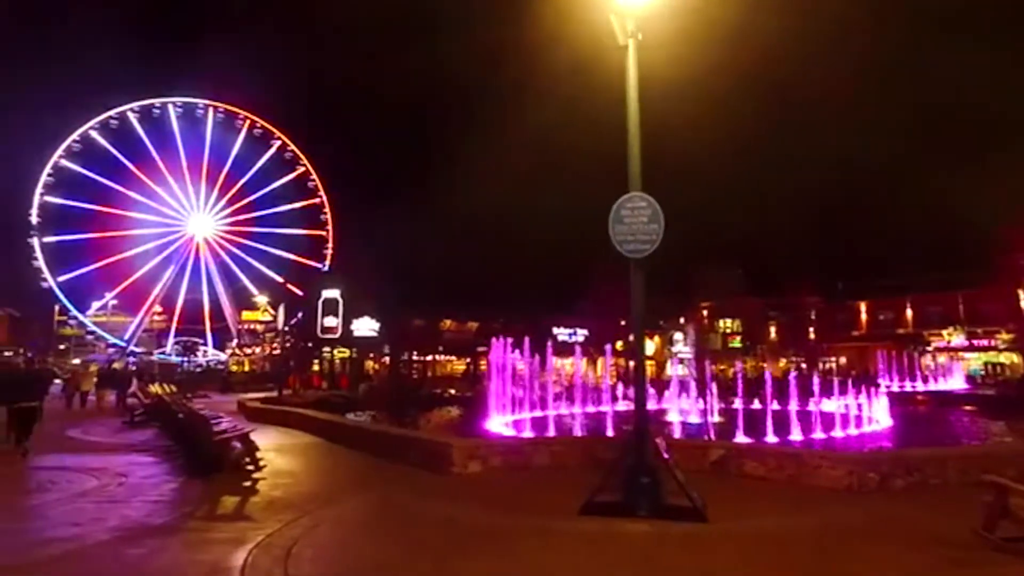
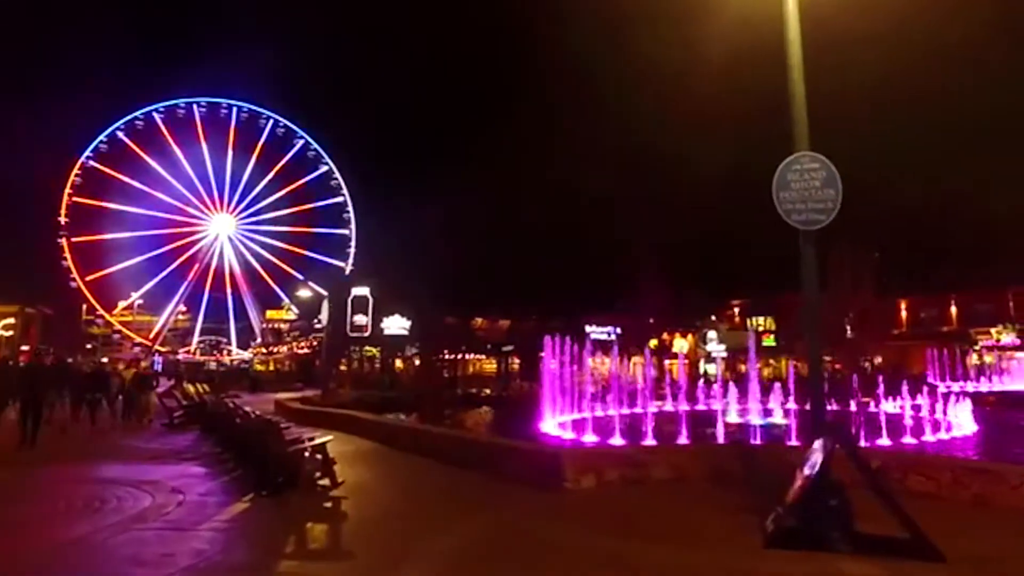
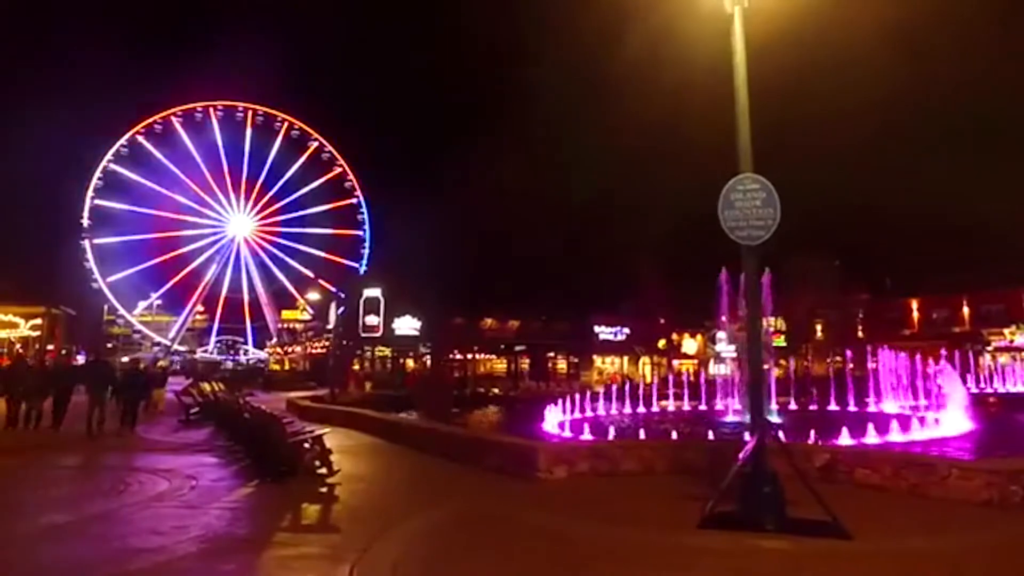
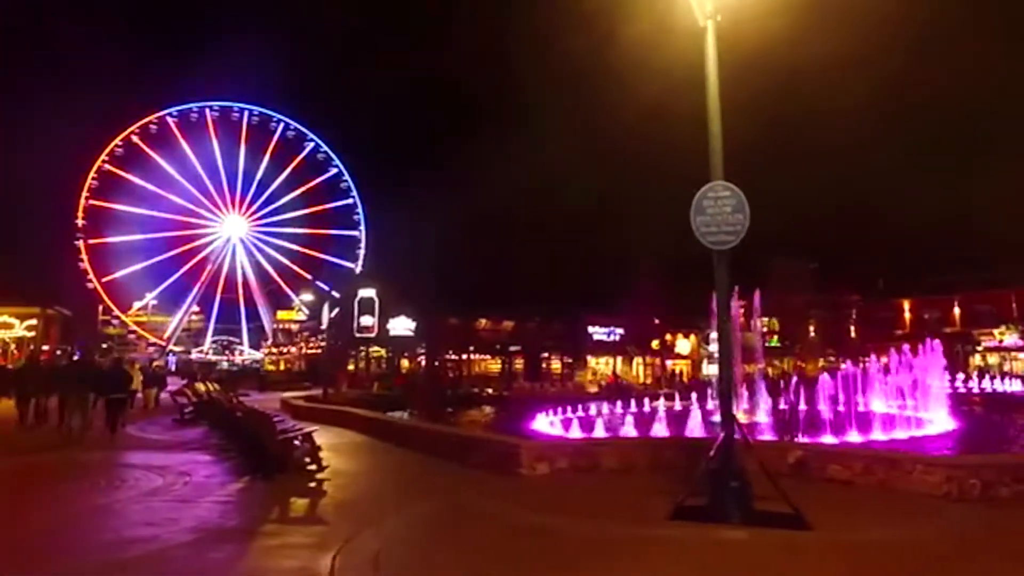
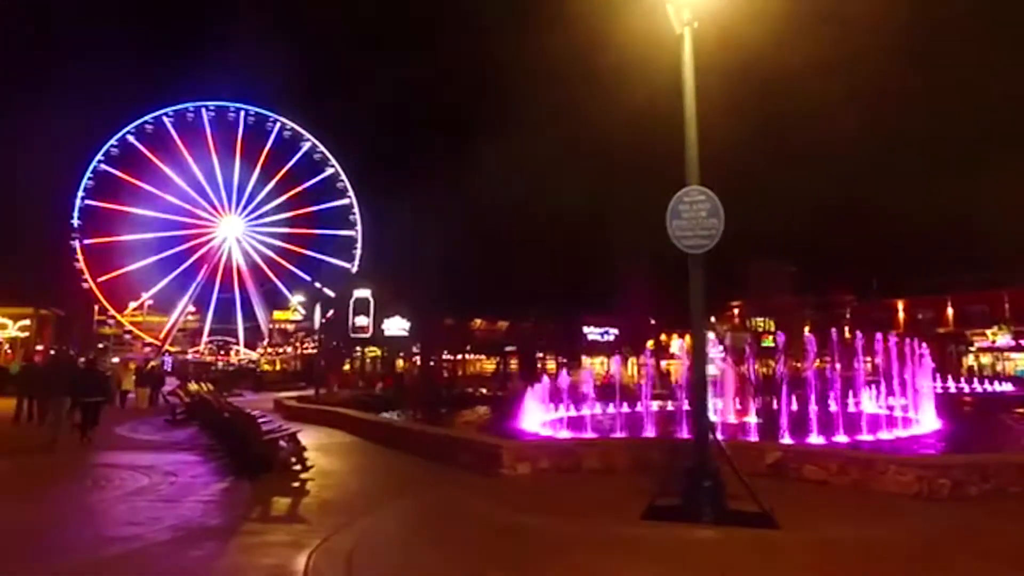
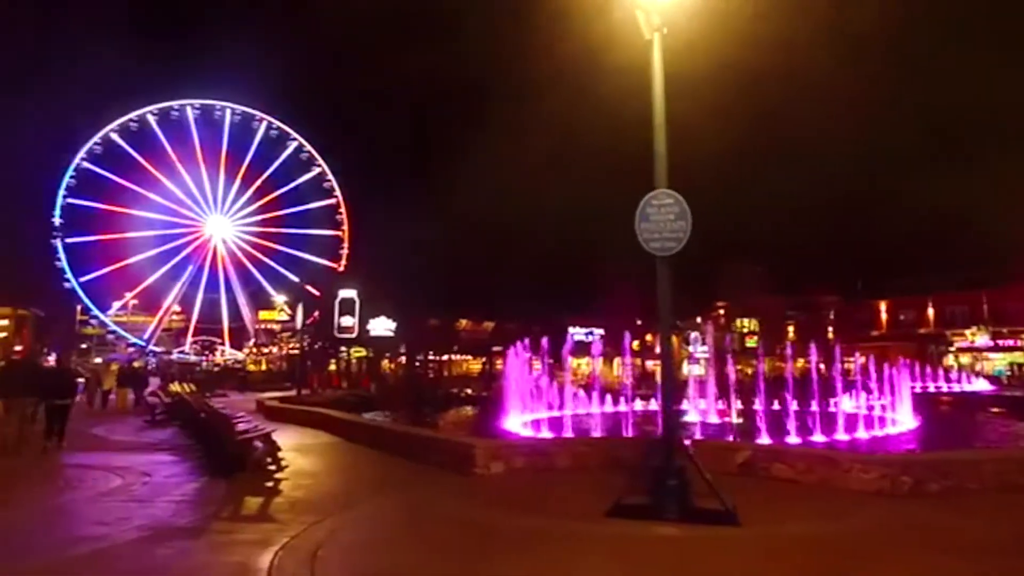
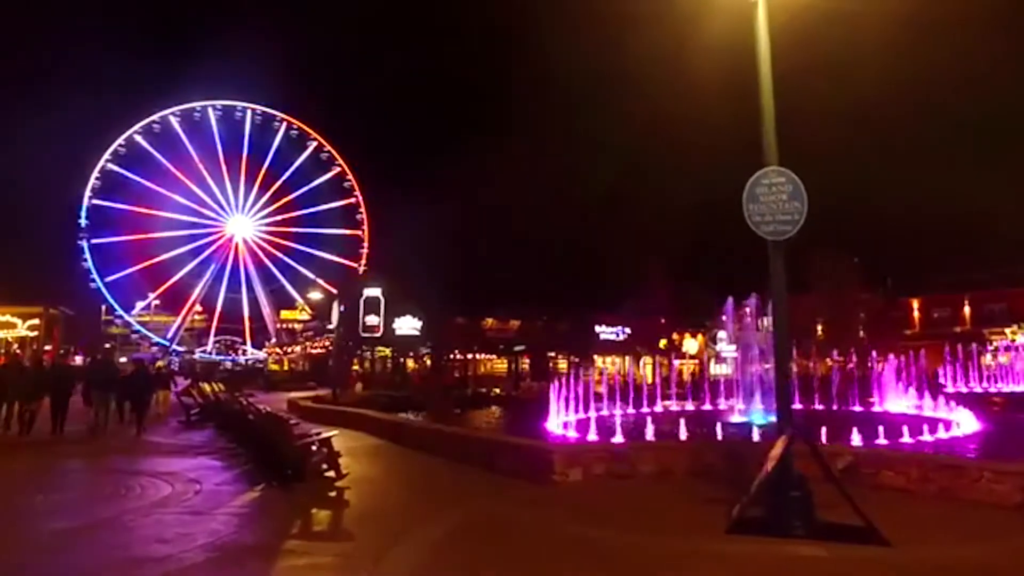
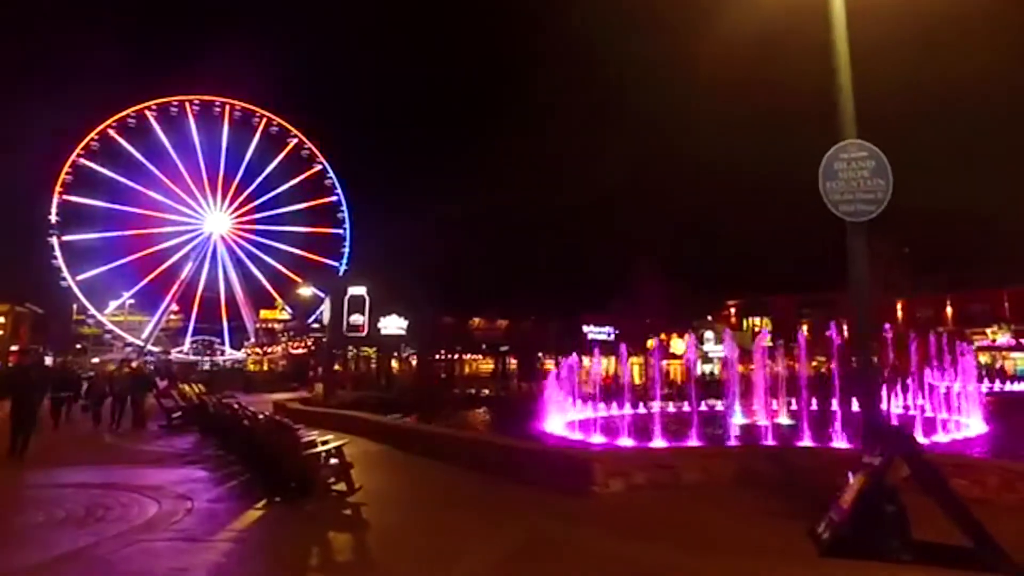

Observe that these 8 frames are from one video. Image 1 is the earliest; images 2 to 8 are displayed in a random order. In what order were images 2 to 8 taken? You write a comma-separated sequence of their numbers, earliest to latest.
6, 5, 4, 3, 7, 2, 8
